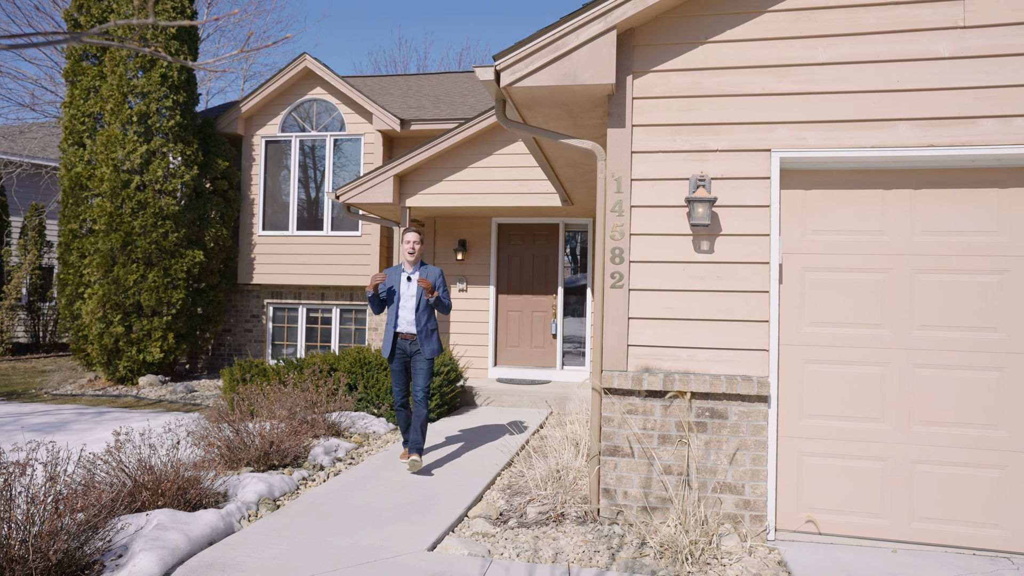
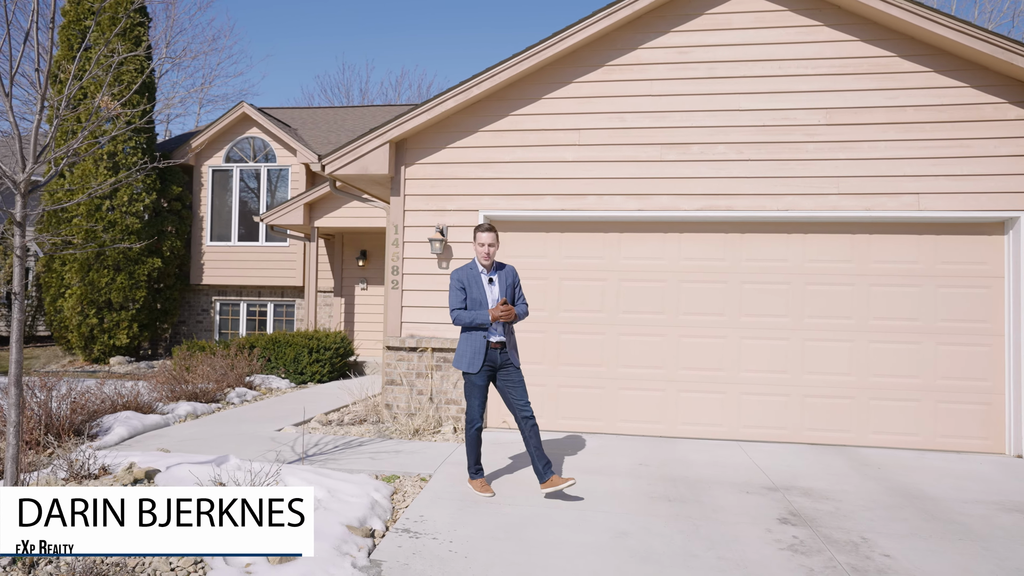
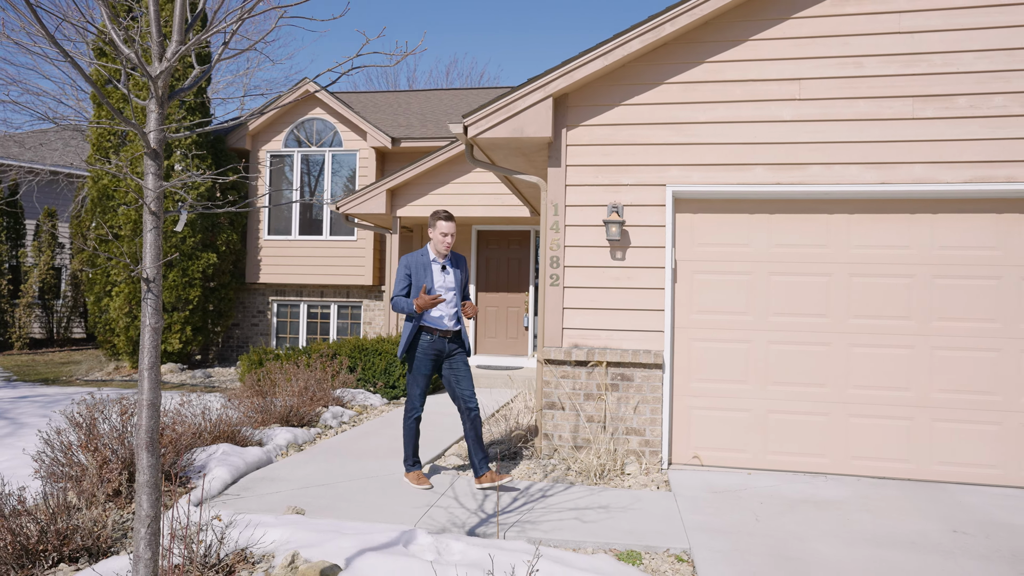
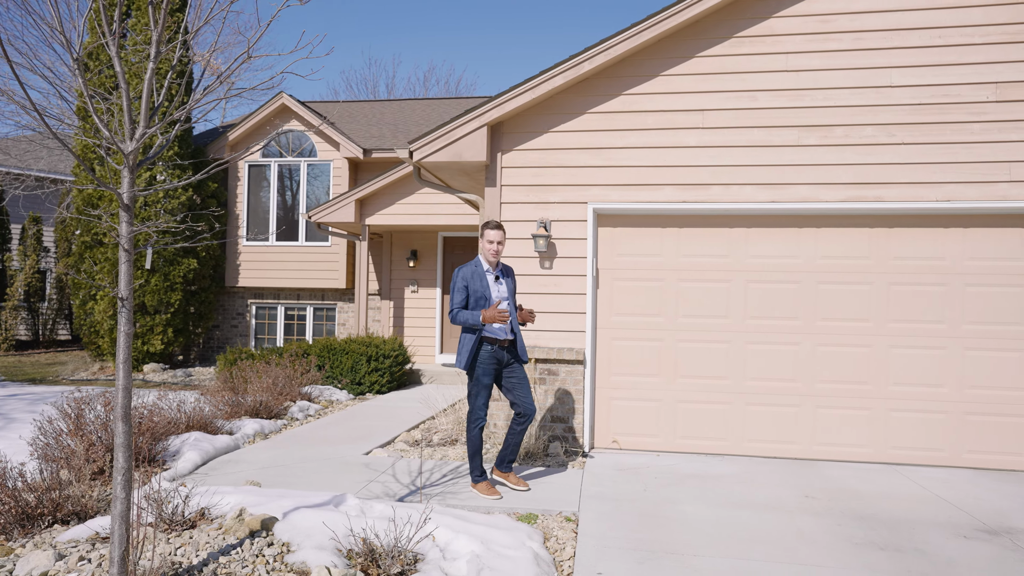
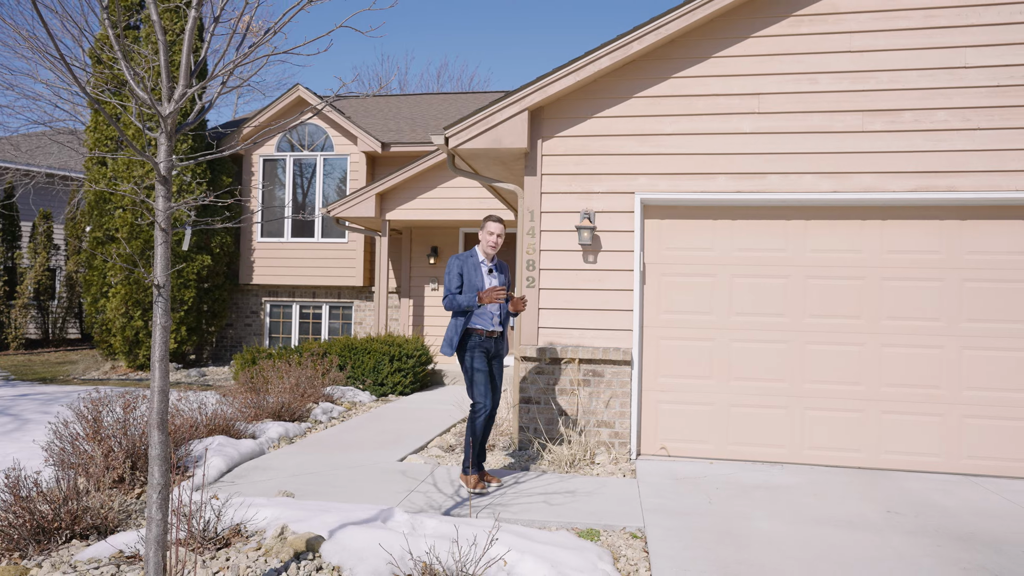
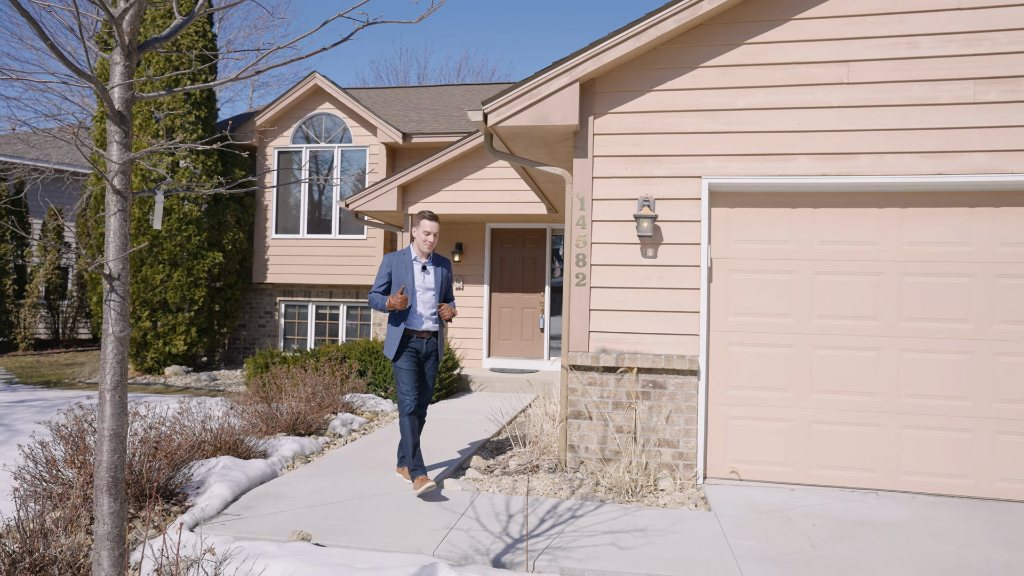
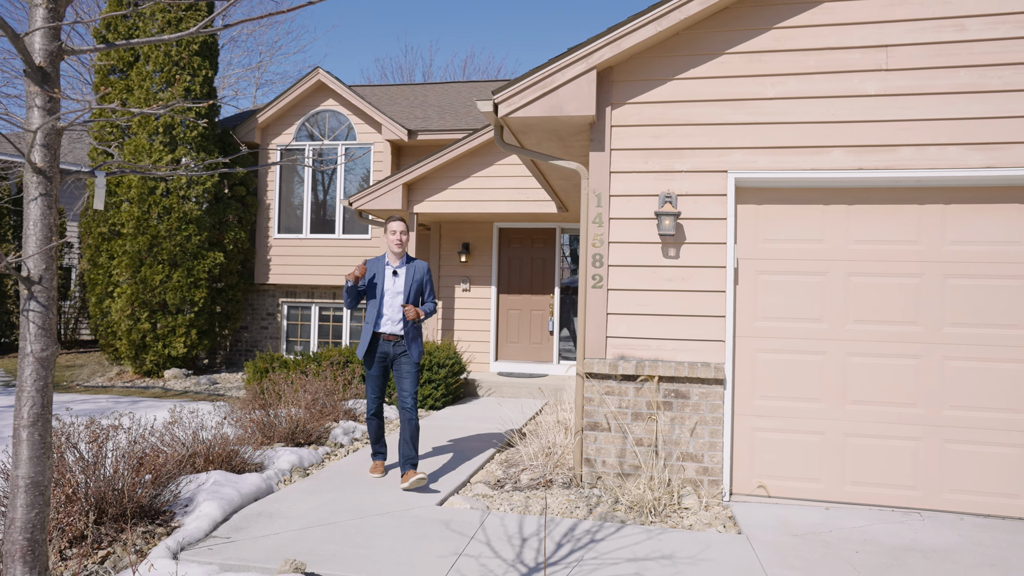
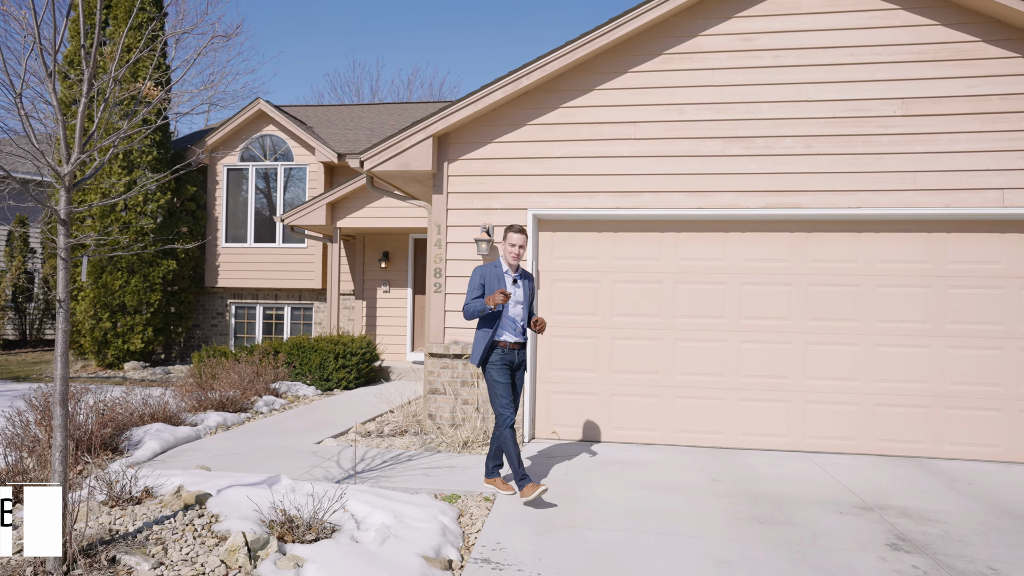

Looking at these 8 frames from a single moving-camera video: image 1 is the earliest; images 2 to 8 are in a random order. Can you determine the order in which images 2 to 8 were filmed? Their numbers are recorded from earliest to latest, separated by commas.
7, 6, 3, 5, 4, 8, 2
